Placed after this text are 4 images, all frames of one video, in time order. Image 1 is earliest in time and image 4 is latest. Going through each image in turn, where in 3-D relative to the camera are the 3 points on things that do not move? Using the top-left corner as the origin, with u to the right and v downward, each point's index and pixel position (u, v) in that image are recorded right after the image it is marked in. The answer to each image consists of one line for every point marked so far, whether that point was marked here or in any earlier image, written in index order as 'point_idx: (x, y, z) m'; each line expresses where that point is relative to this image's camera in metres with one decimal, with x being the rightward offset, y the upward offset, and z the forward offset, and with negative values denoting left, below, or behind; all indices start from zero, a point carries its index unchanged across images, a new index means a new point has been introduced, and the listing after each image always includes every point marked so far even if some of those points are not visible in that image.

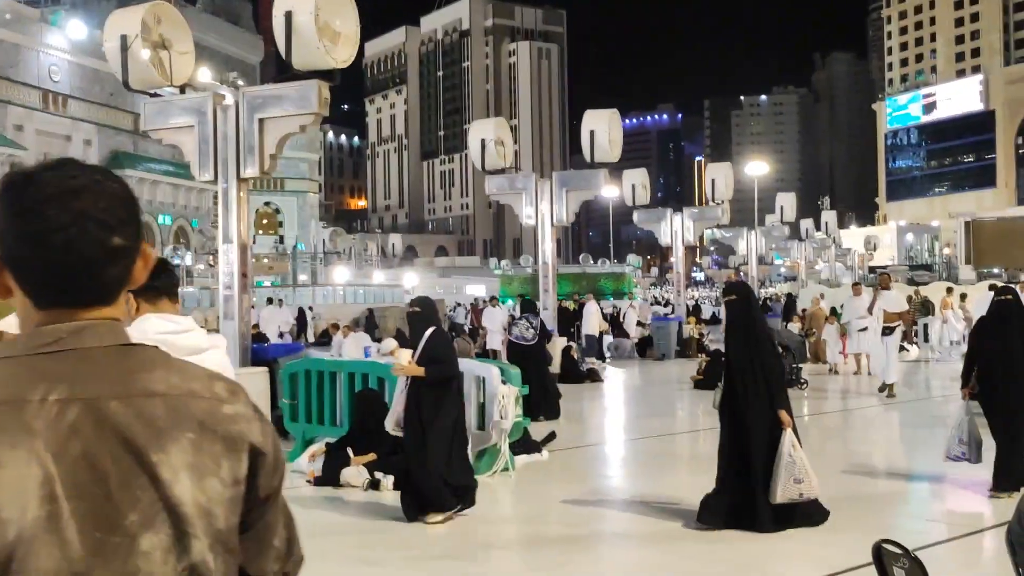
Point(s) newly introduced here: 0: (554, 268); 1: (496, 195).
0: (+0.7, +0.3, +17.7) m
1: (-0.3, +1.6, +17.6) m
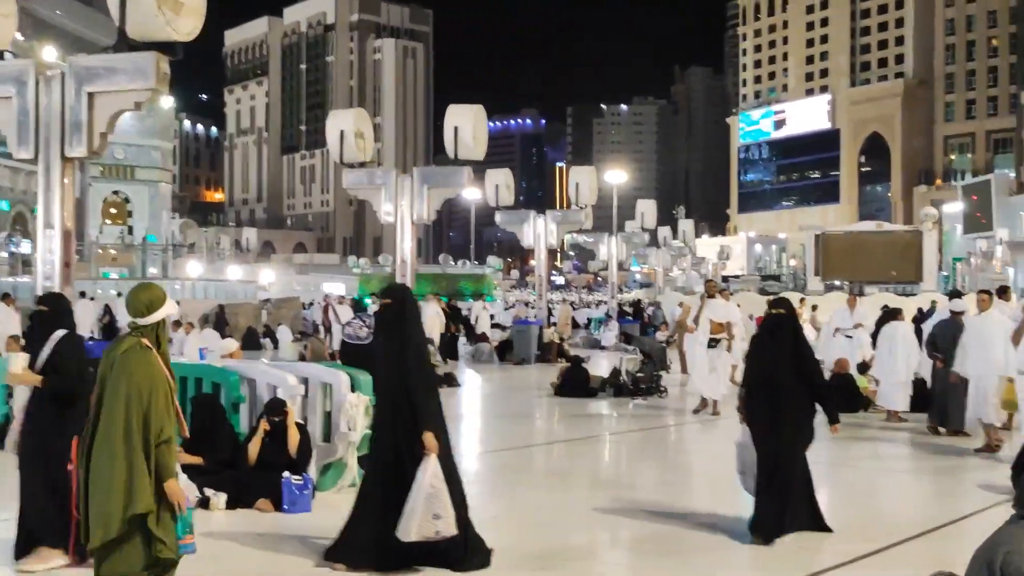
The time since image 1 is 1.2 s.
0: (-1.6, +0.3, +17.1) m
1: (-2.6, +1.6, +16.8) m
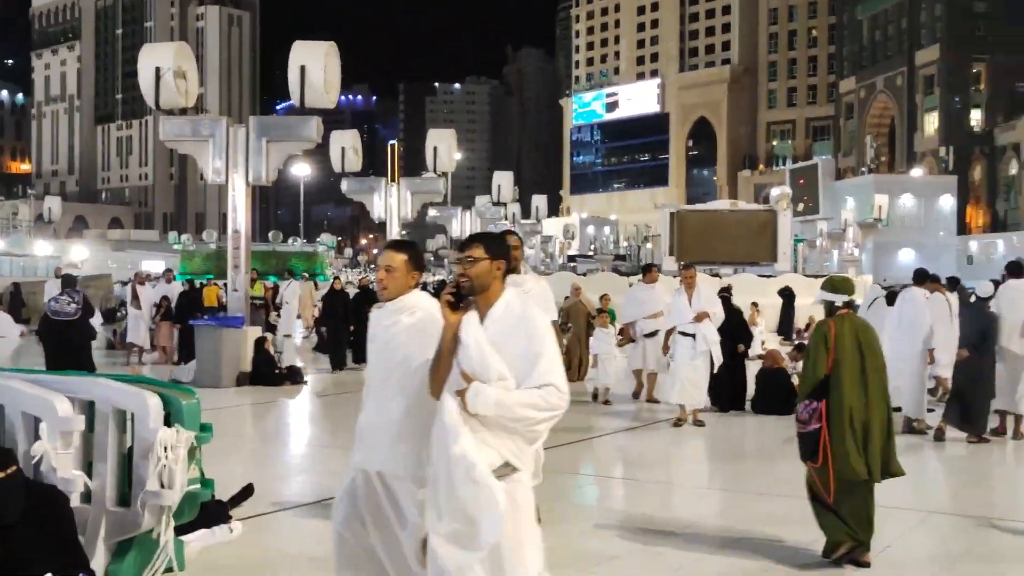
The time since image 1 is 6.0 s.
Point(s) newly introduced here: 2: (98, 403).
0: (-3.6, +0.7, +14.0) m
1: (-4.5, +1.9, +13.6) m
2: (-2.0, -0.5, +4.9) m
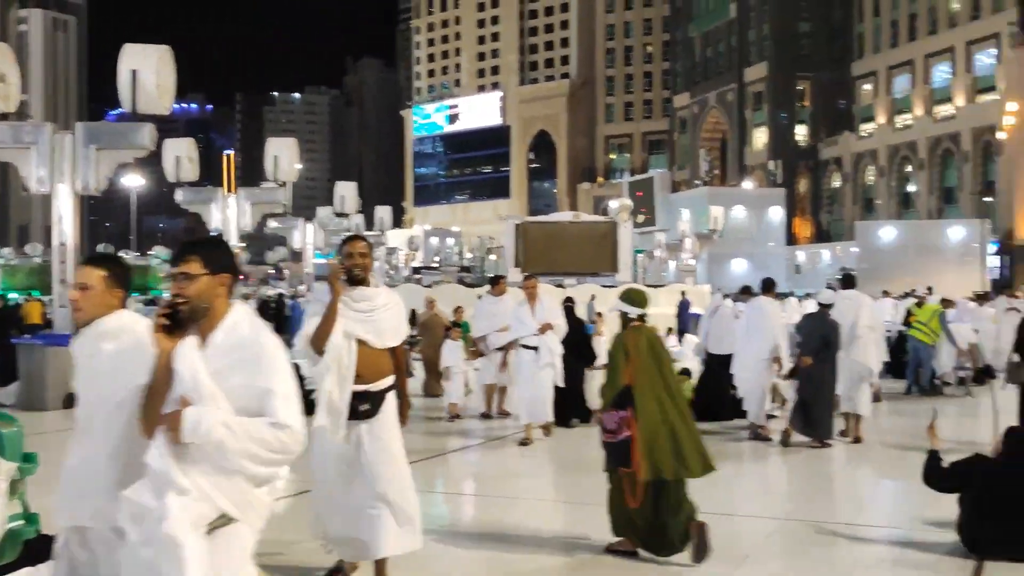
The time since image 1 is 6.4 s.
0: (-5.6, +0.5, +13.2) m
1: (-6.4, +1.7, +12.7) m
2: (-2.6, -0.6, +4.4) m
